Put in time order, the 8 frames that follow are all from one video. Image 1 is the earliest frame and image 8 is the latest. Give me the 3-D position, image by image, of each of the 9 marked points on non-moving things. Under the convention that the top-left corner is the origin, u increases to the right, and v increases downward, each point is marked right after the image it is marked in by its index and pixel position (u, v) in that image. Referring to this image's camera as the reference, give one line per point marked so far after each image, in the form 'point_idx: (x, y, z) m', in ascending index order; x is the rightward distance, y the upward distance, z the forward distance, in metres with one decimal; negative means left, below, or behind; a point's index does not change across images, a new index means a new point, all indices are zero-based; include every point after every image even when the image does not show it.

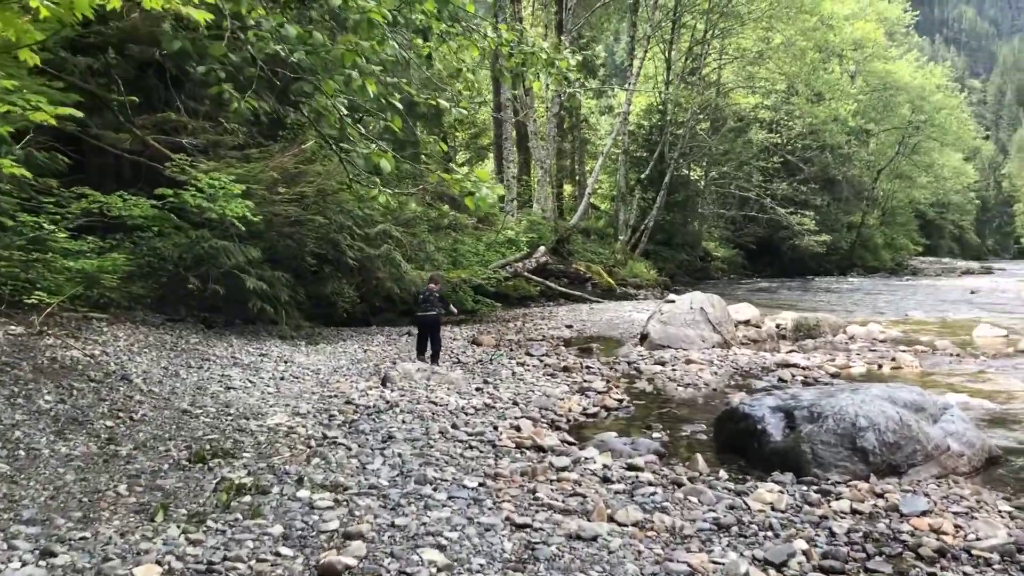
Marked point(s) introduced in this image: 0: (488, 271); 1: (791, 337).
0: (-0.5, +0.4, +18.9) m
1: (+4.4, -0.8, +14.9) m
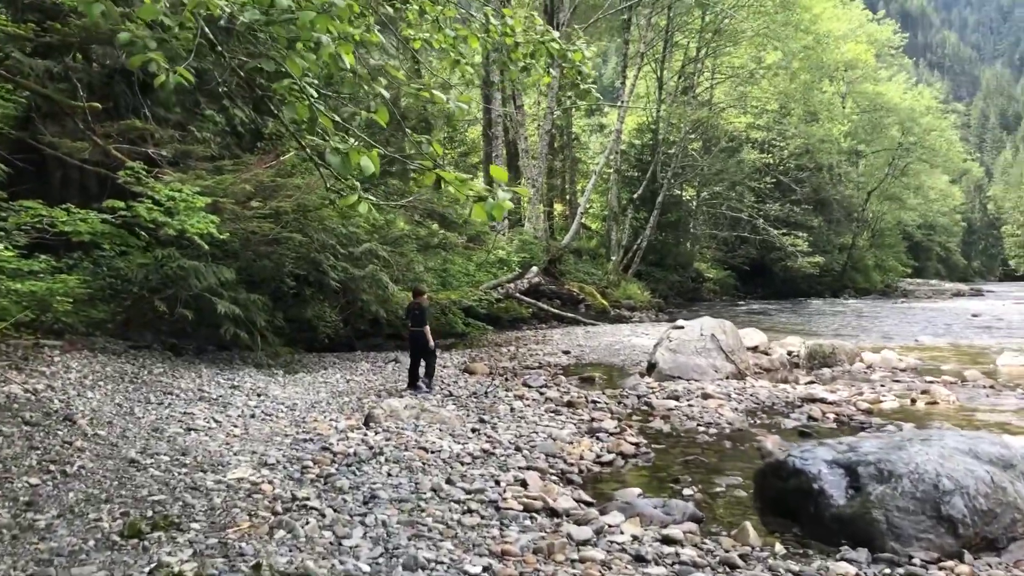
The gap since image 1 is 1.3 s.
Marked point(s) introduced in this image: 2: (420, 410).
0: (-0.6, -0.1, +18.0) m
1: (+4.3, -1.1, +13.9) m
2: (-0.8, -1.0, +8.0) m
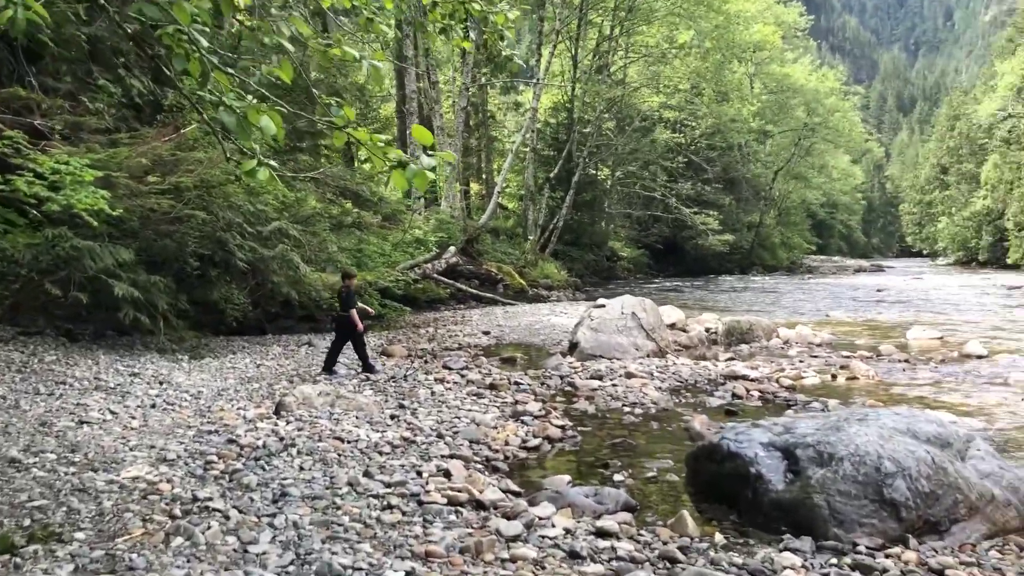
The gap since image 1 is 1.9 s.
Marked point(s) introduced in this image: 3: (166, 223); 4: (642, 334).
0: (-2.2, +0.3, +17.5) m
1: (+3.1, -0.8, +13.9) m
2: (-1.4, -0.9, +7.6) m
3: (-3.8, +0.7, +10.2) m
4: (+1.6, -0.6, +11.5) m
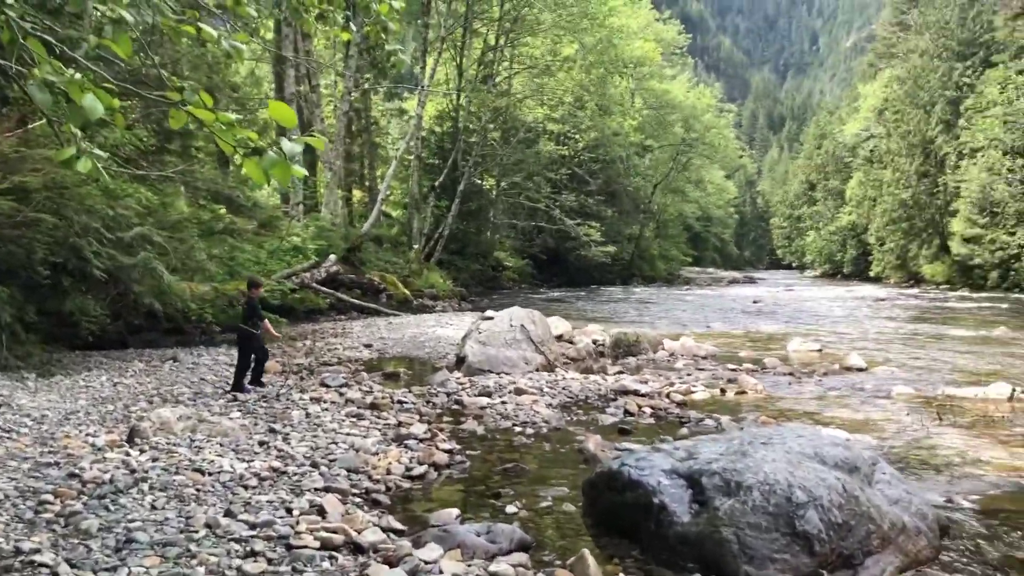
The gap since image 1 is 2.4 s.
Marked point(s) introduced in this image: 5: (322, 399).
0: (-4.3, +0.1, +16.6) m
1: (+1.4, -1.0, +13.7) m
2: (-2.3, -1.0, +6.9) m
3: (-4.9, +0.6, +9.2) m
4: (+0.2, -0.7, +11.2) m
5: (-1.8, -1.0, +8.8) m
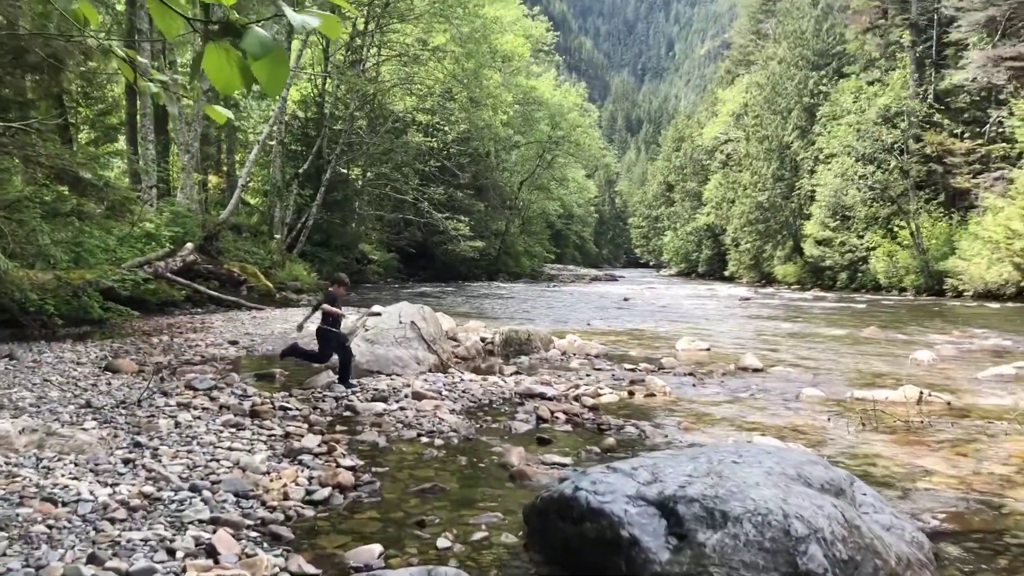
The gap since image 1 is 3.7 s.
0: (-6.2, +0.3, +15.1) m
1: (-0.2, -0.9, +13.1) m
2: (-2.8, -0.9, +5.7) m
3: (-5.8, +0.7, +7.7) m
4: (-1.0, -0.6, +10.4) m
5: (-2.6, -1.0, +7.7) m
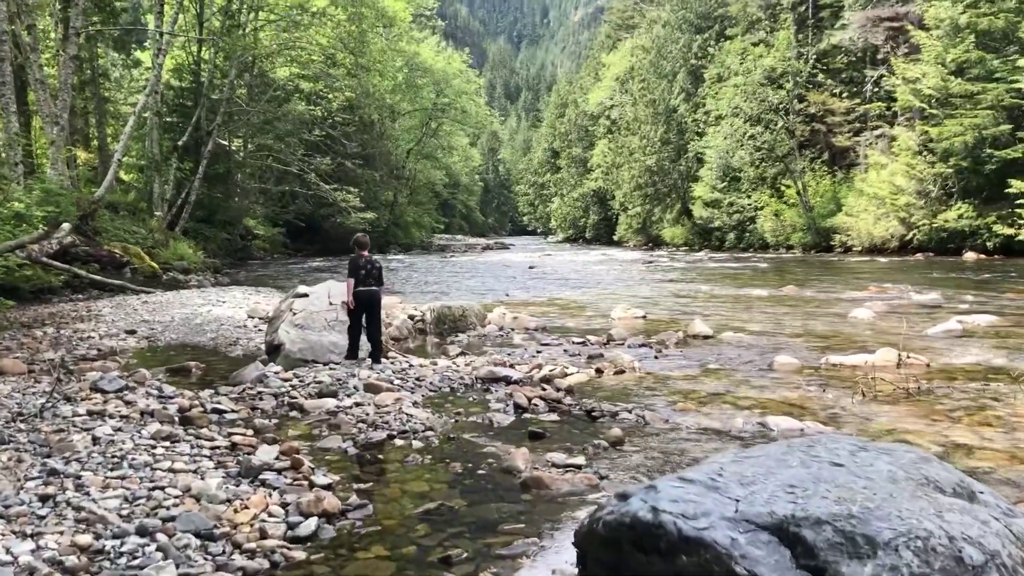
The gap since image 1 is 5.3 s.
0: (-7.4, +0.4, +13.4) m
1: (-1.1, -0.6, +12.1) m
2: (-2.8, -0.9, +4.5) m
3: (-6.0, +0.7, +6.0) m
4: (-1.5, -0.4, +9.4) m
5: (-2.8, -0.9, +6.5) m
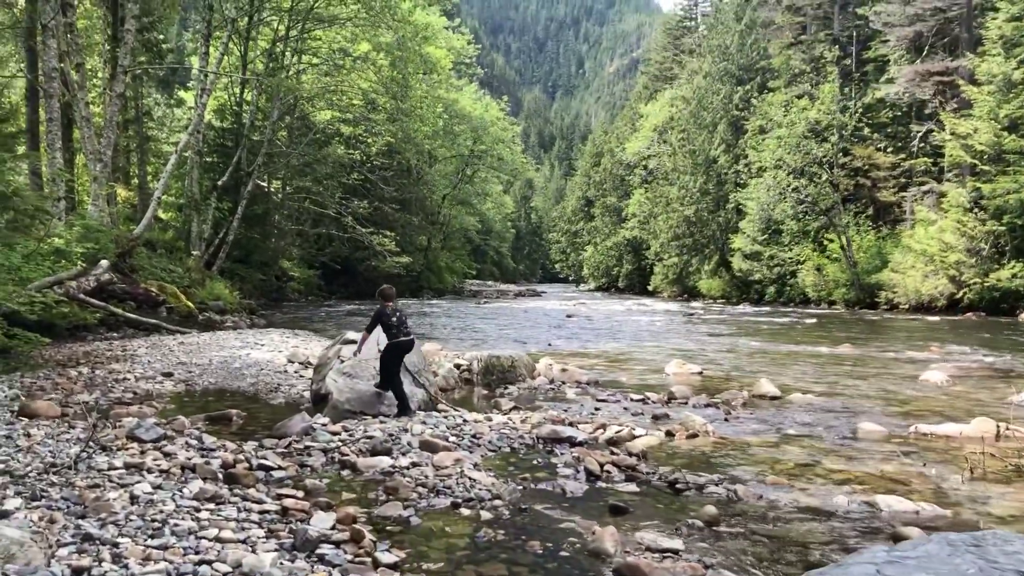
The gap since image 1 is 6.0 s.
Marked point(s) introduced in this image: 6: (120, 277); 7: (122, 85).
0: (-6.6, -0.1, +13.1) m
1: (-0.4, -1.2, +11.6) m
2: (-2.4, -1.0, +4.0) m
3: (-5.5, +0.5, +5.7) m
4: (-1.0, -0.9, +8.9) m
5: (-2.4, -1.1, +6.0) m
6: (-7.8, +0.2, +18.8) m
7: (-8.0, +4.1, +19.2) m
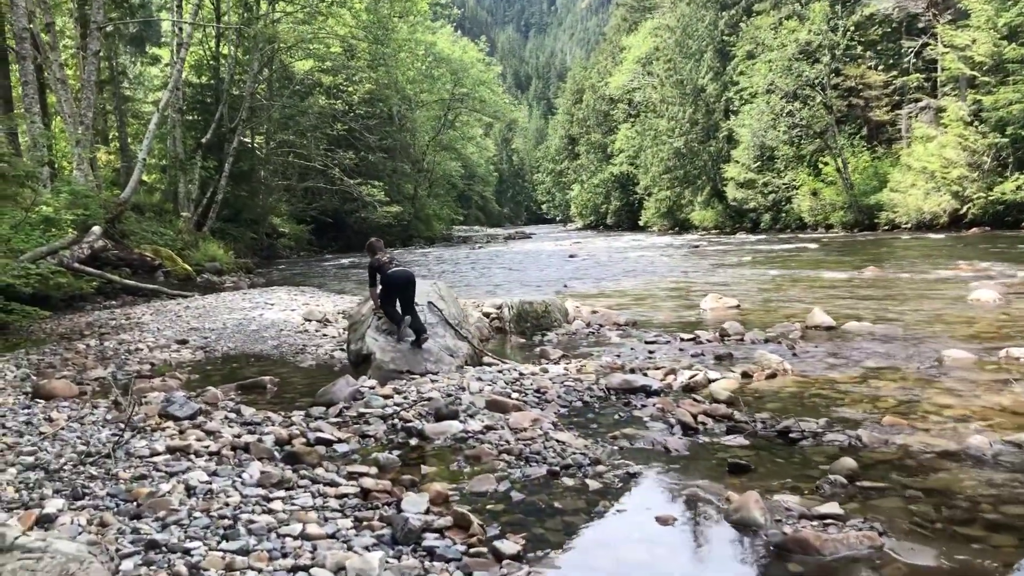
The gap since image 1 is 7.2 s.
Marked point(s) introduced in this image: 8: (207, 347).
0: (-6.3, +0.3, +12.3) m
1: (0.0, -0.5, +11.0) m
2: (-1.9, -0.9, +3.4) m
3: (-5.1, +0.5, +5.0) m
4: (-0.6, -0.4, +8.2) m
5: (-1.9, -0.9, +5.4) m
6: (-7.5, +0.9, +18.0) m
7: (-8.0, +4.8, +18.1) m
8: (-3.5, -0.7, +10.7) m
